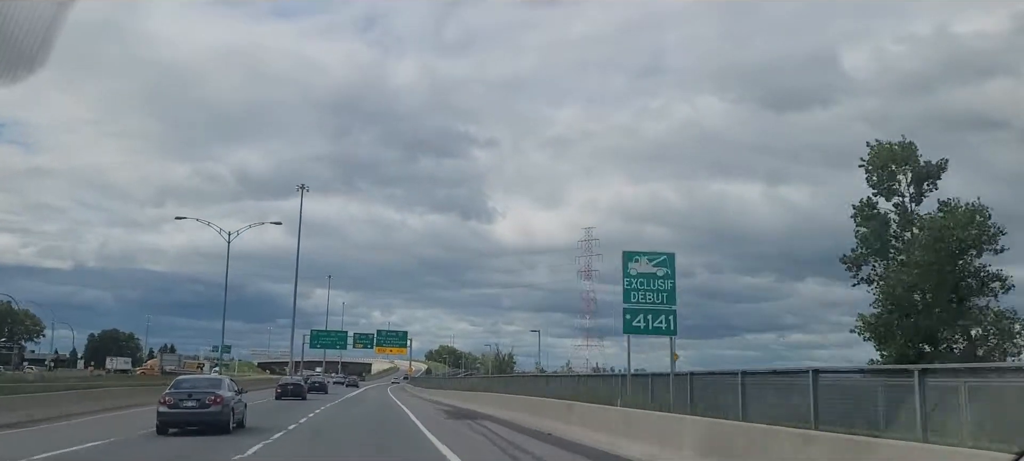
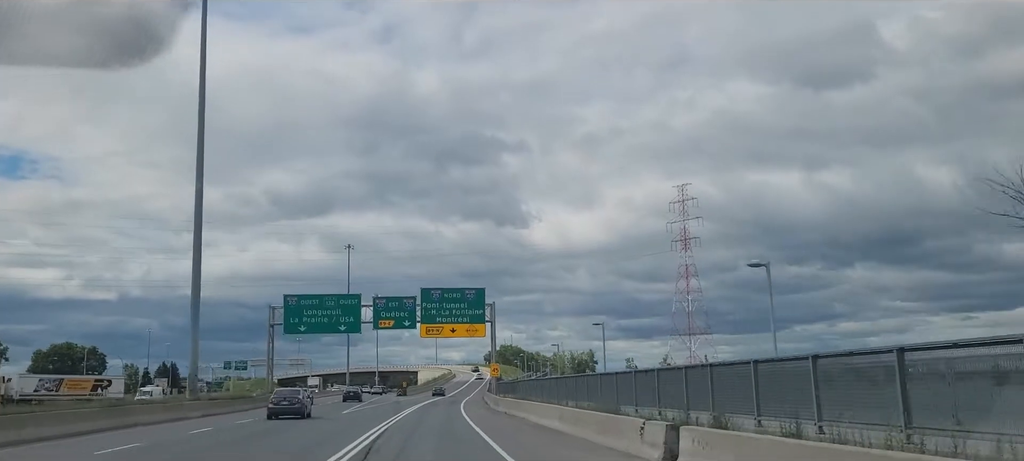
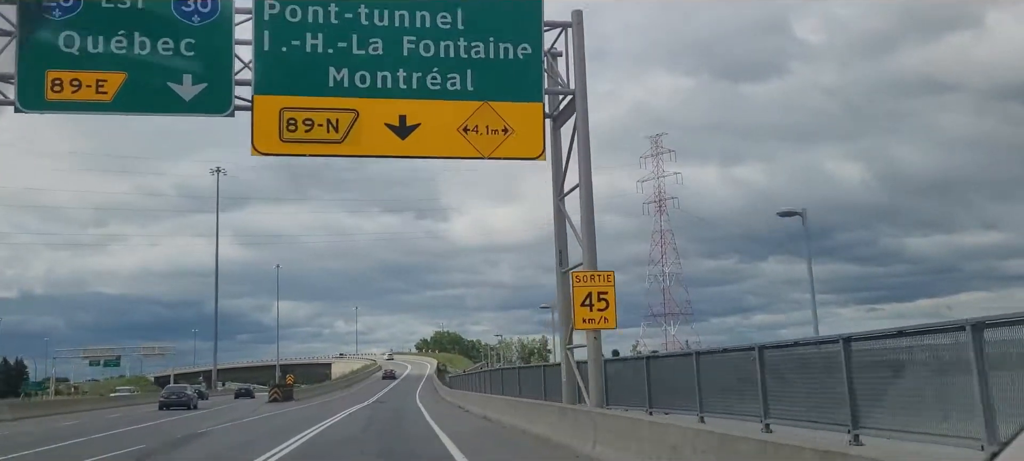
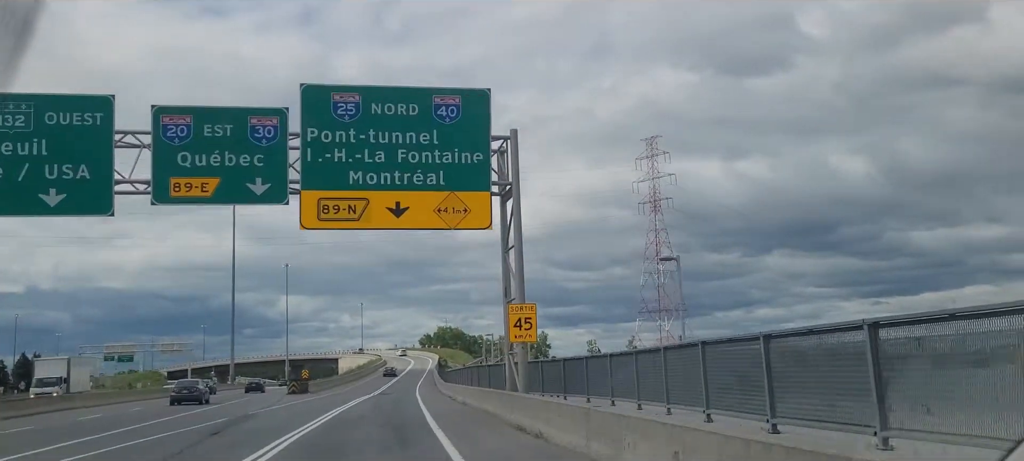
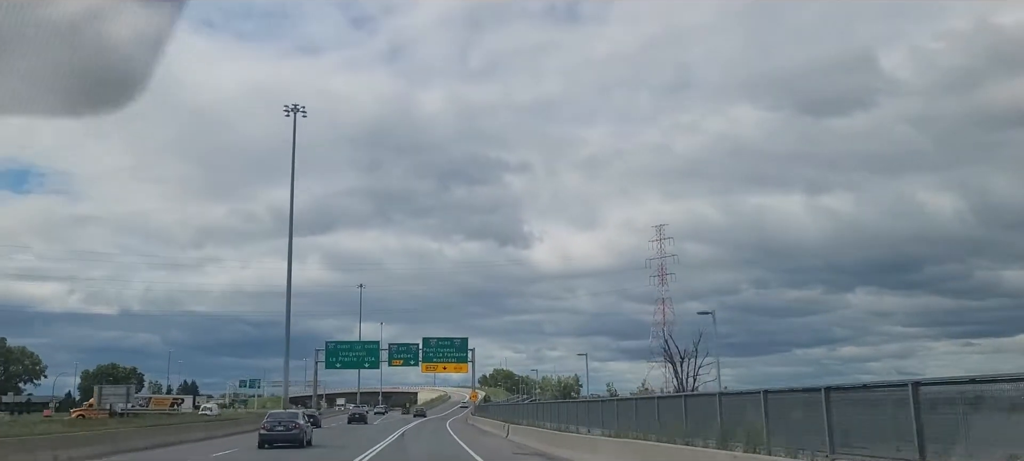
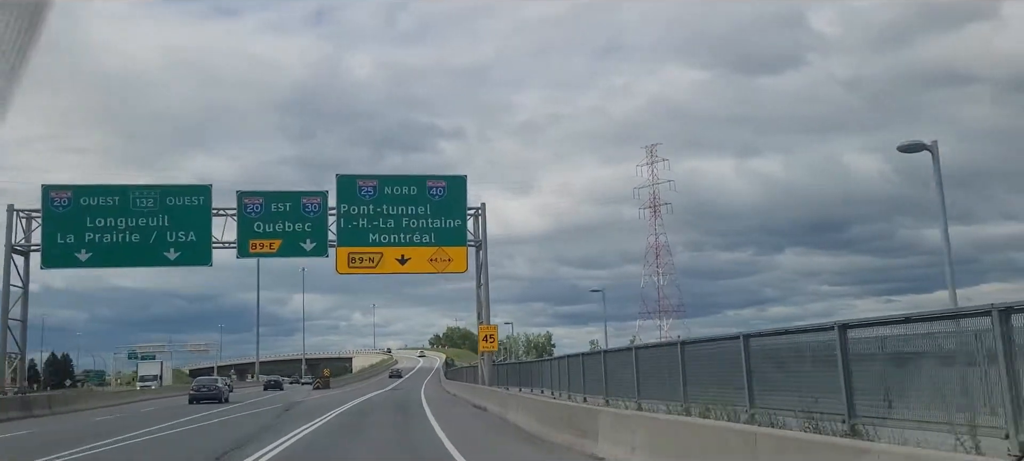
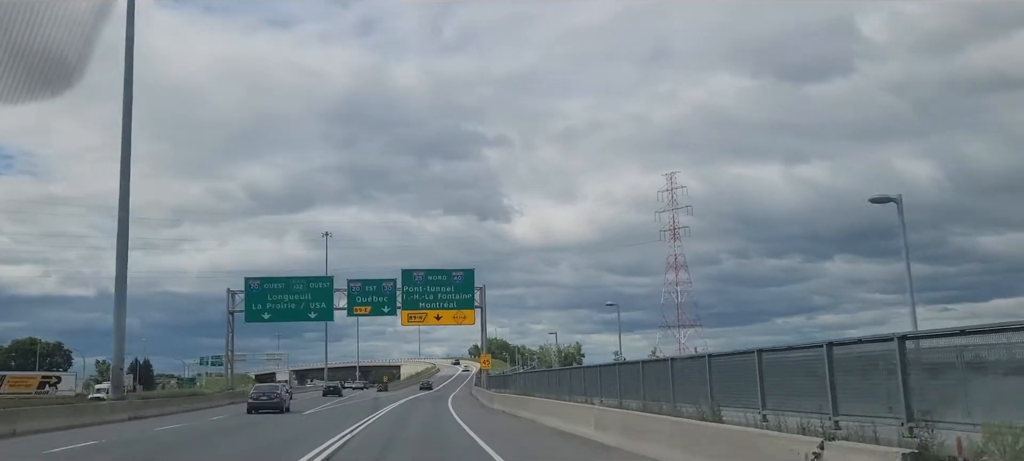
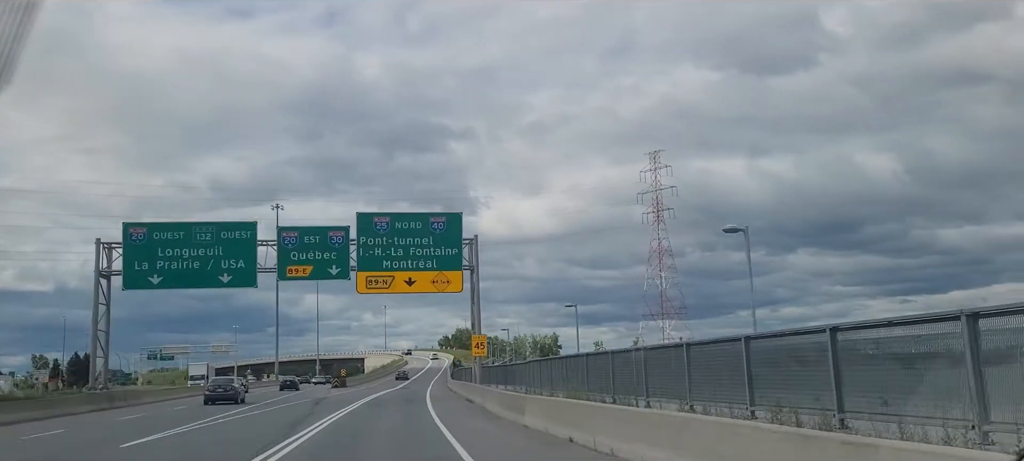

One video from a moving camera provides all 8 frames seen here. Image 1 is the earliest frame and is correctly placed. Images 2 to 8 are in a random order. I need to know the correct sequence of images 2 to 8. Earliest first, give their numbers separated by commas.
5, 2, 7, 8, 6, 4, 3
